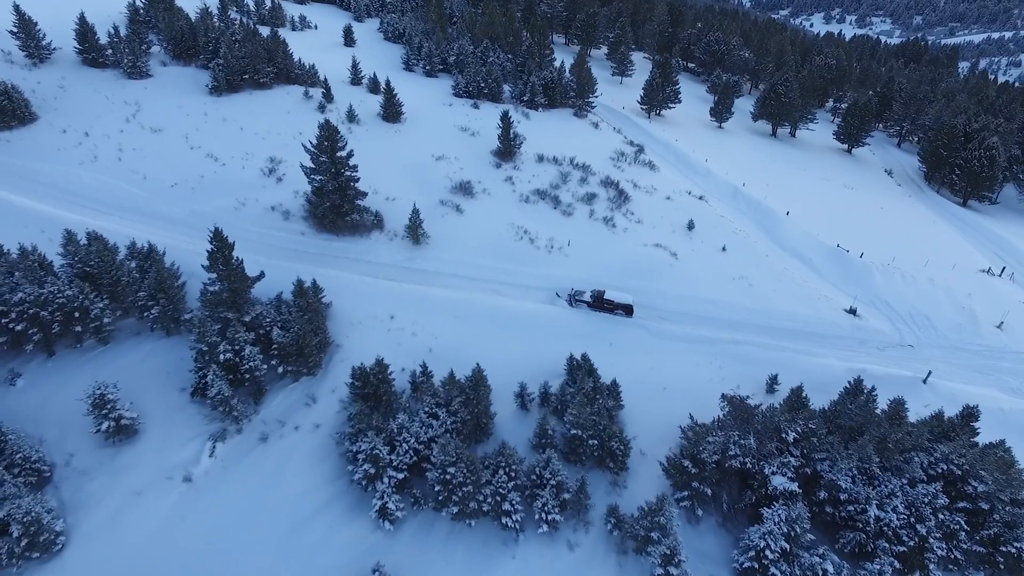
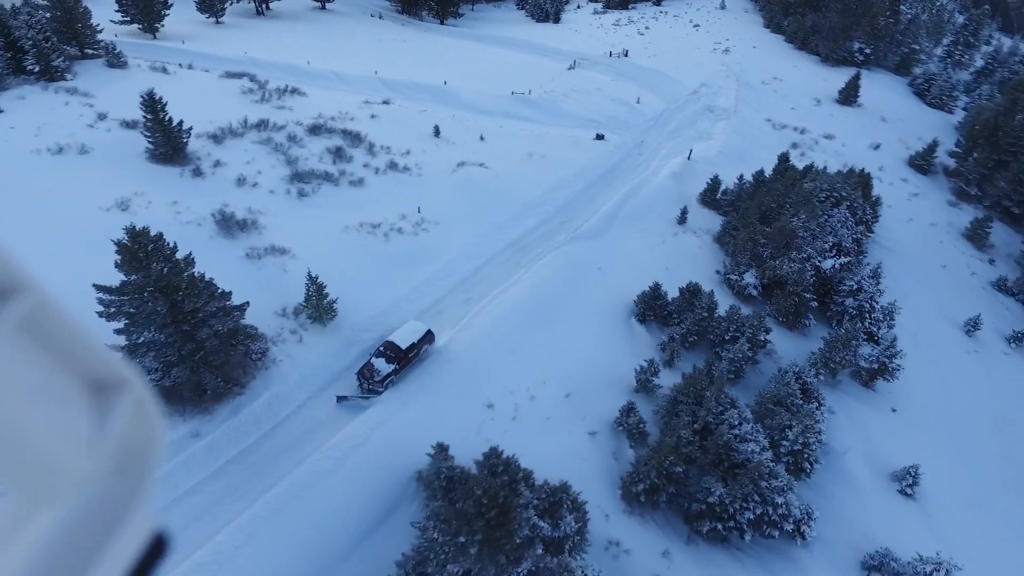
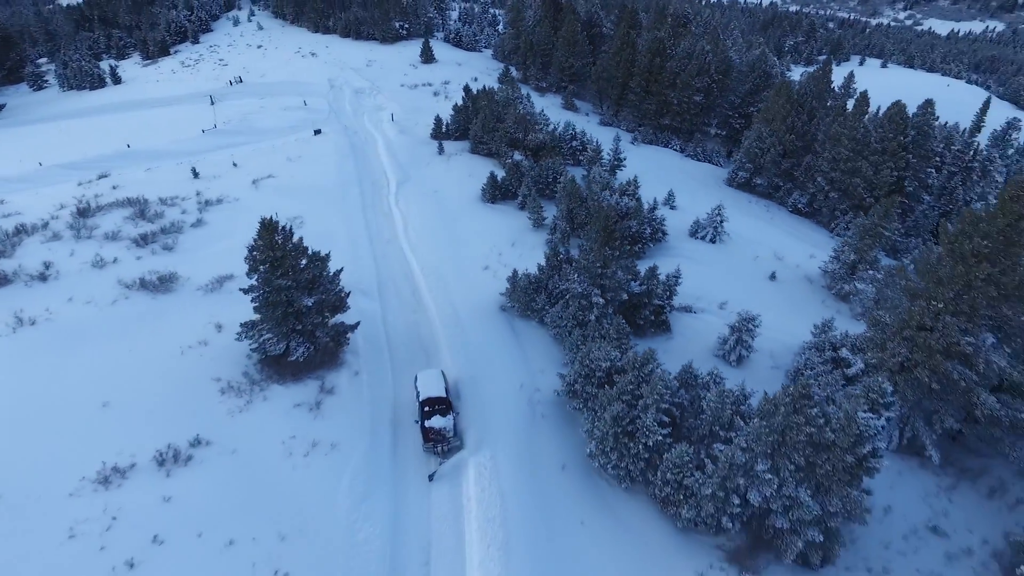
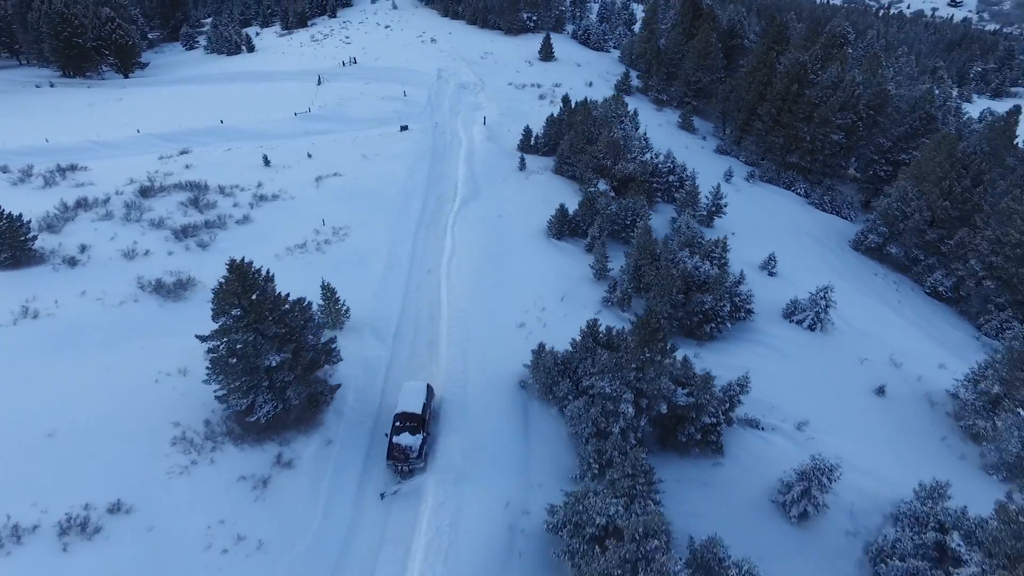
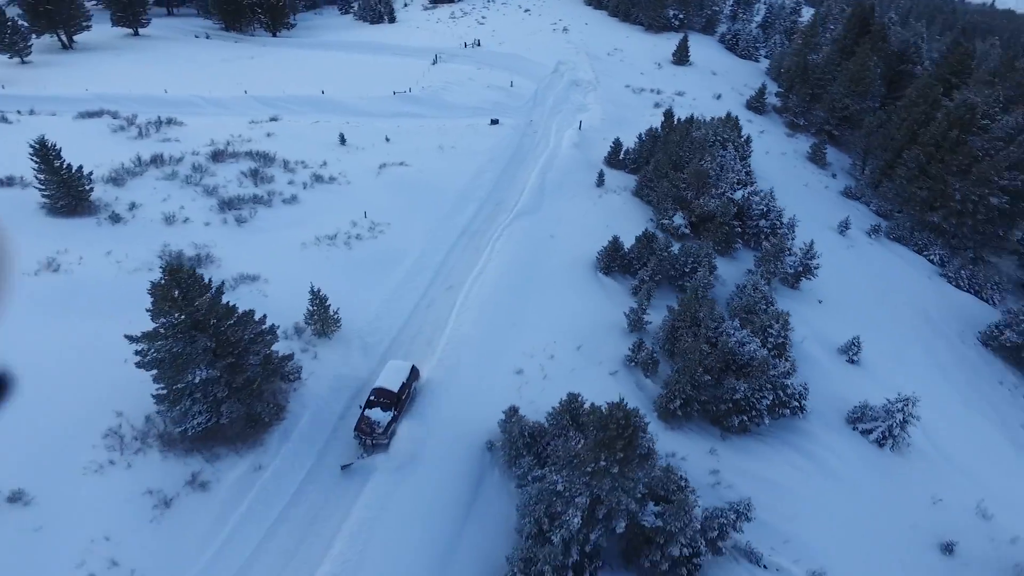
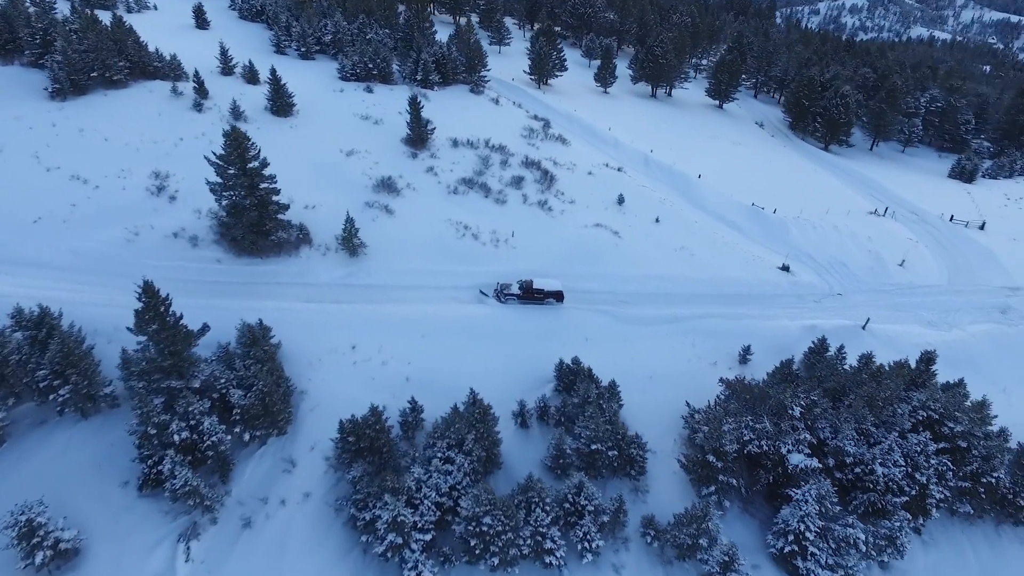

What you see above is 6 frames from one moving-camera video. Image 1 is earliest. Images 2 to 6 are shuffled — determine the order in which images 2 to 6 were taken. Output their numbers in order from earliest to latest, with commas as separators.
6, 2, 5, 4, 3
